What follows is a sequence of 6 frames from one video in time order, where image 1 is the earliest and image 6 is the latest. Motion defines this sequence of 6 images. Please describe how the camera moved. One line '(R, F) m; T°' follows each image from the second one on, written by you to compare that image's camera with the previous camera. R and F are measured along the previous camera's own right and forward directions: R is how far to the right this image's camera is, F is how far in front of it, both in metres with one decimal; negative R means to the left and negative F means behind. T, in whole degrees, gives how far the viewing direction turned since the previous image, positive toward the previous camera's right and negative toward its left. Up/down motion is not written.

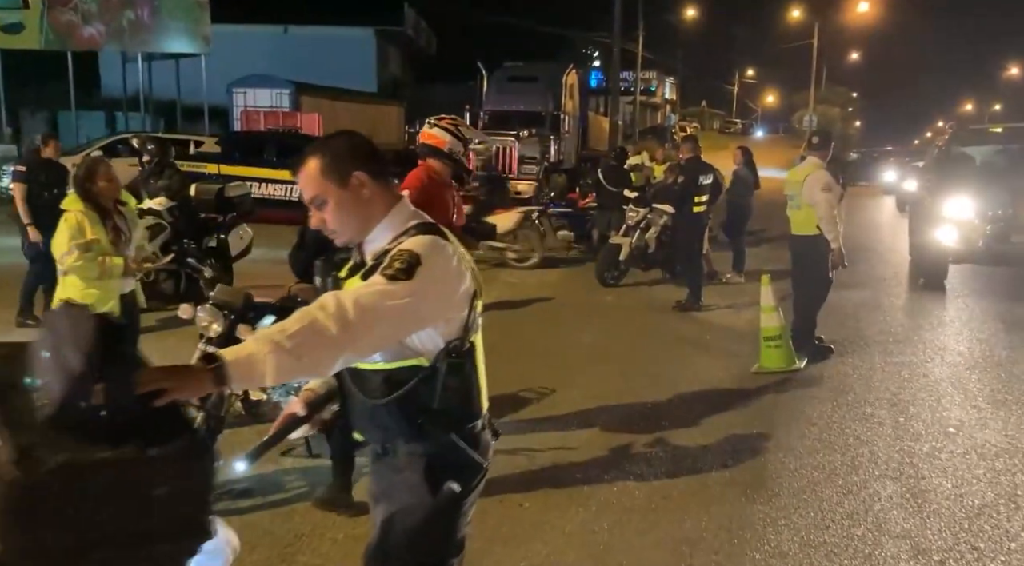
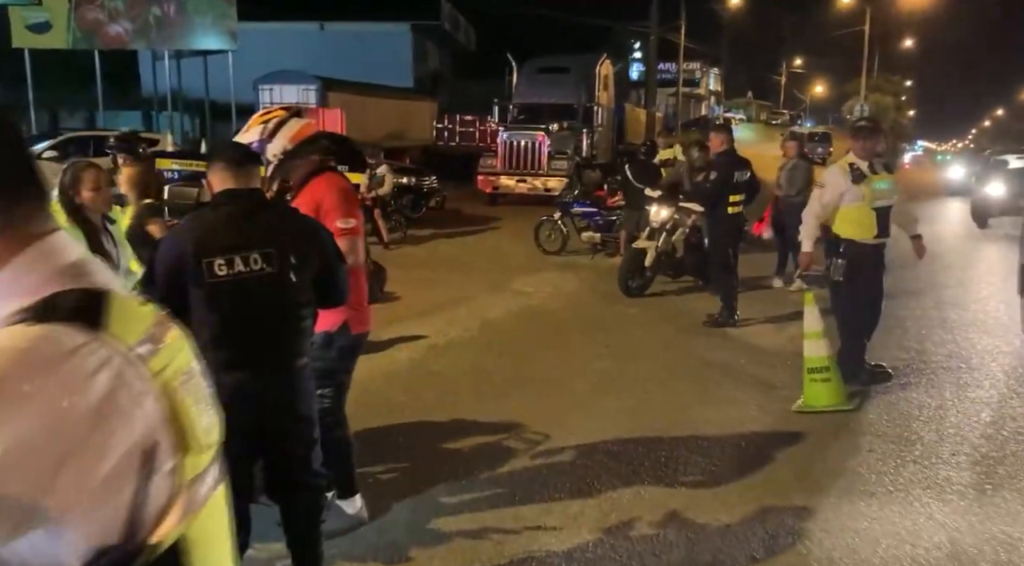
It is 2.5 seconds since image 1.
(+0.4, +1.3) m; -3°
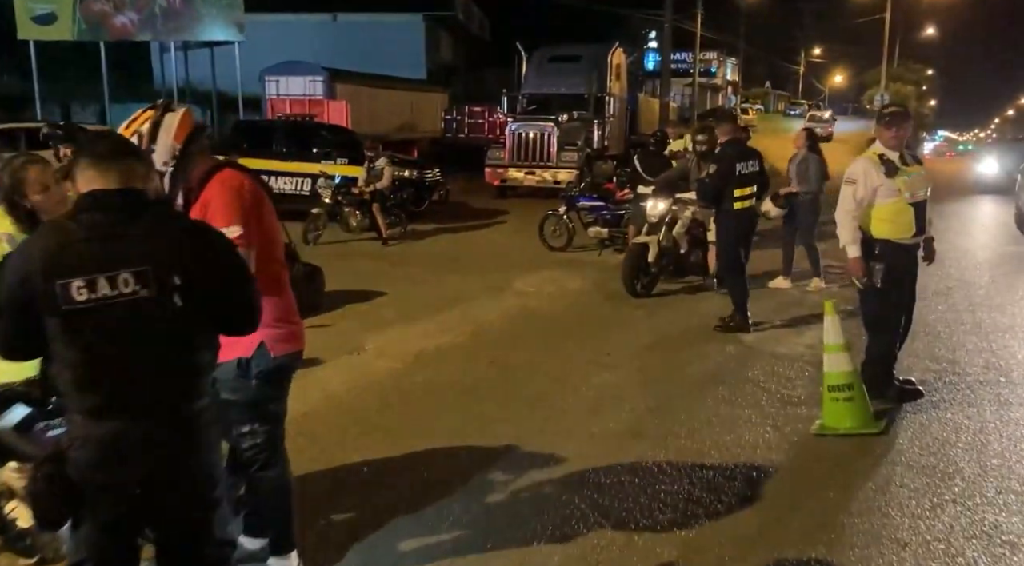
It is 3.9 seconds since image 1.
(+0.2, +0.7) m; -1°
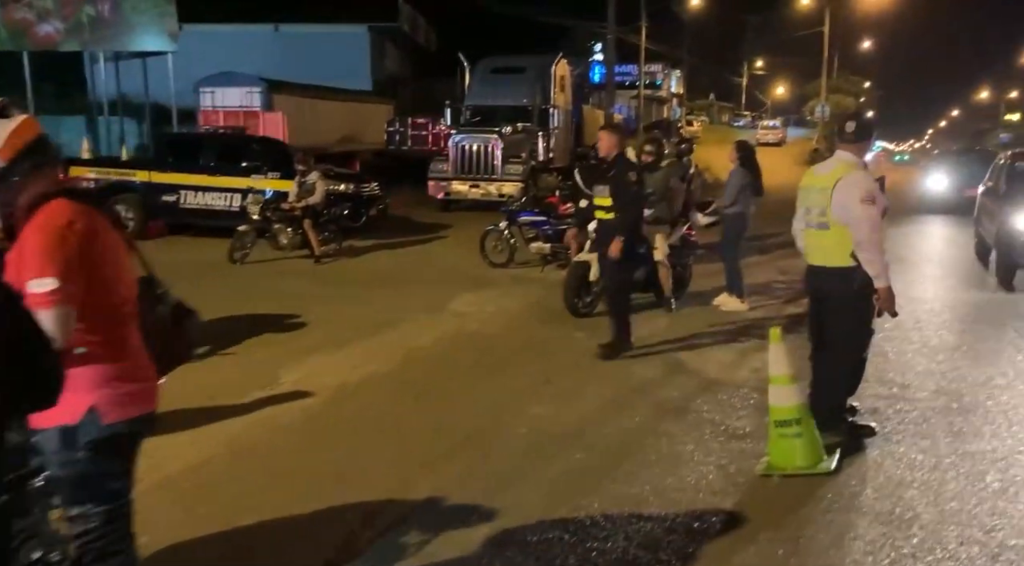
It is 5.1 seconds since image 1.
(+0.2, +0.5) m; +3°
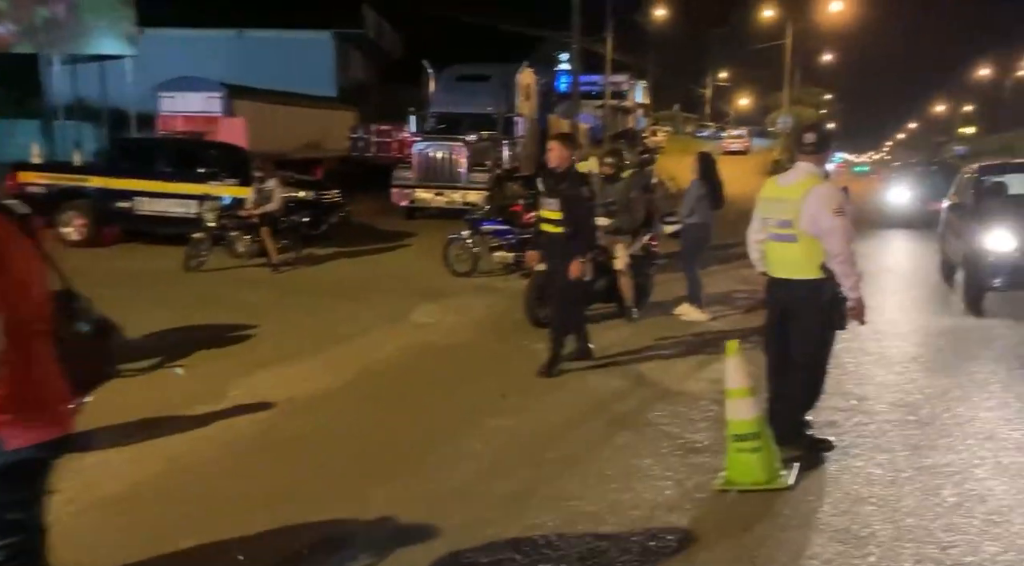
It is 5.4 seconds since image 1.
(+0.1, +0.1) m; +2°
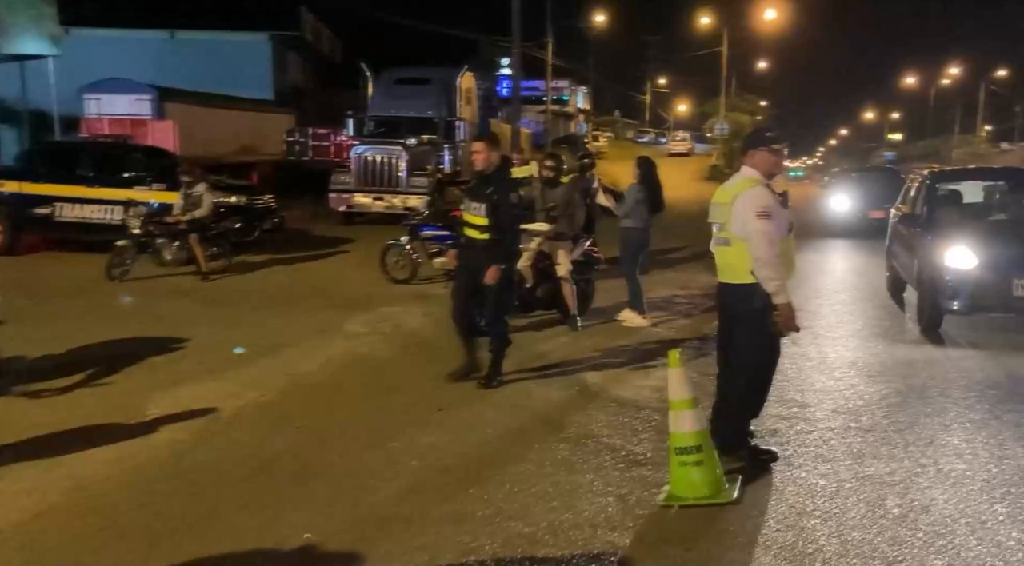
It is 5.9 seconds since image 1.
(0.0, +0.2) m; +3°
